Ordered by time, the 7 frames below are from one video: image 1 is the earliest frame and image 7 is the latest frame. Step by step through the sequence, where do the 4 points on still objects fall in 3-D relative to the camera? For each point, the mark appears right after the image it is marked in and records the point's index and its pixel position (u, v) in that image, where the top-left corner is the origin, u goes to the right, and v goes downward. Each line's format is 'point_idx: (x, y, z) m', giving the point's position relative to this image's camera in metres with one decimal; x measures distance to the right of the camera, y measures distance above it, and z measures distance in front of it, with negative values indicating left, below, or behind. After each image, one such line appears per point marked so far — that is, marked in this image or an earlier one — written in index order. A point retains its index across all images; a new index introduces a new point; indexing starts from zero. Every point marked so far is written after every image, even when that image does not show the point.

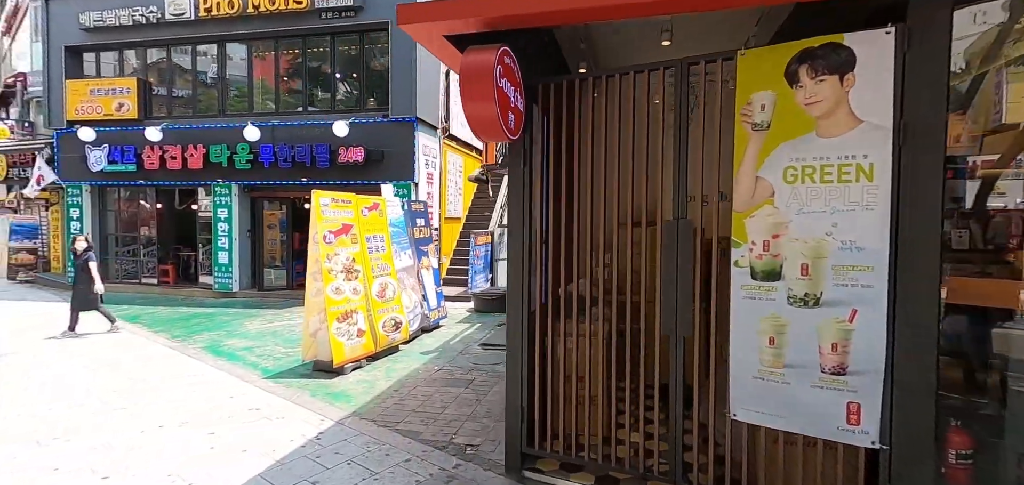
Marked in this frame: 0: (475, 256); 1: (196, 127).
0: (-0.8, -0.3, +10.8) m
1: (-7.8, +2.8, +11.7) m
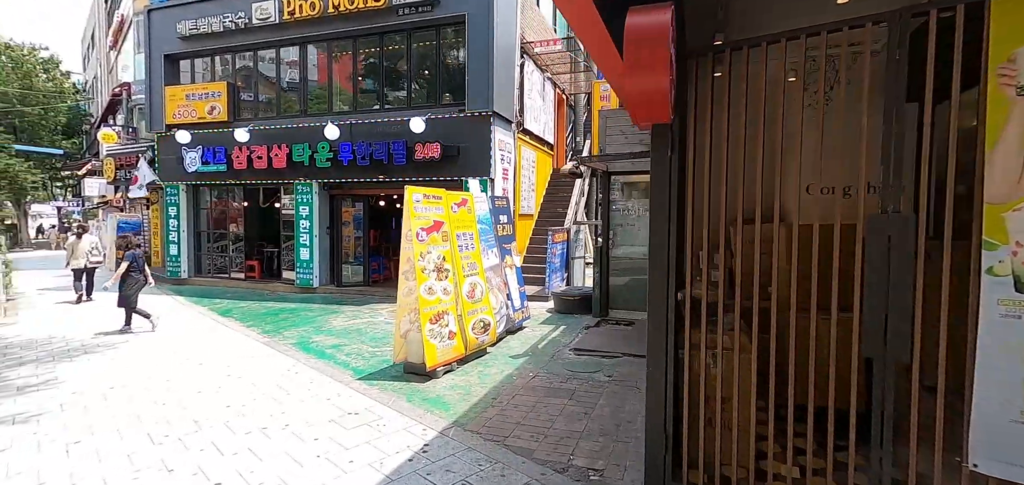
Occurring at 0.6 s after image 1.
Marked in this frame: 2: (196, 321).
0: (+0.9, -0.2, +10.4) m
1: (-5.9, +2.9, +12.1) m
2: (-5.8, -1.5, +8.8) m
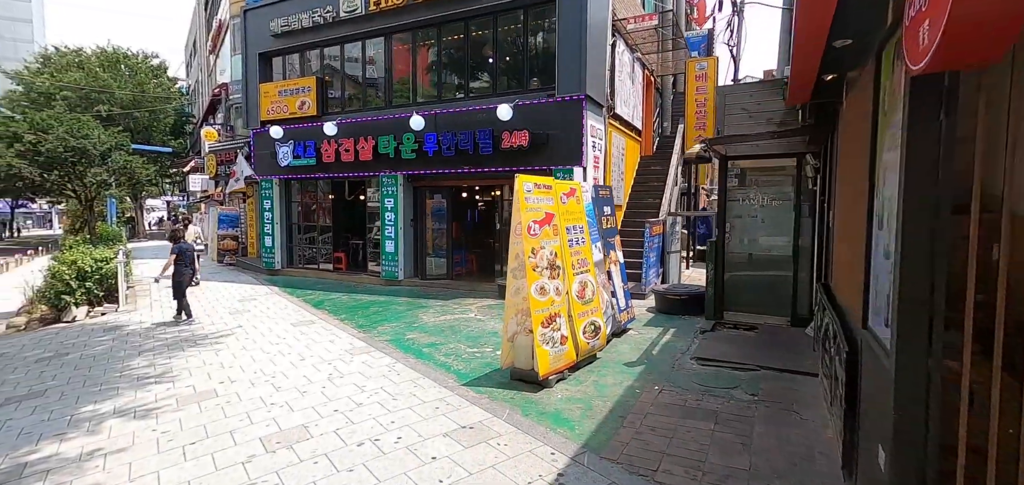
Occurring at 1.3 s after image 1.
0: (+2.8, -0.1, +9.6) m
1: (-3.7, +3.1, +12.1) m
2: (-4.1, -1.3, +8.9) m
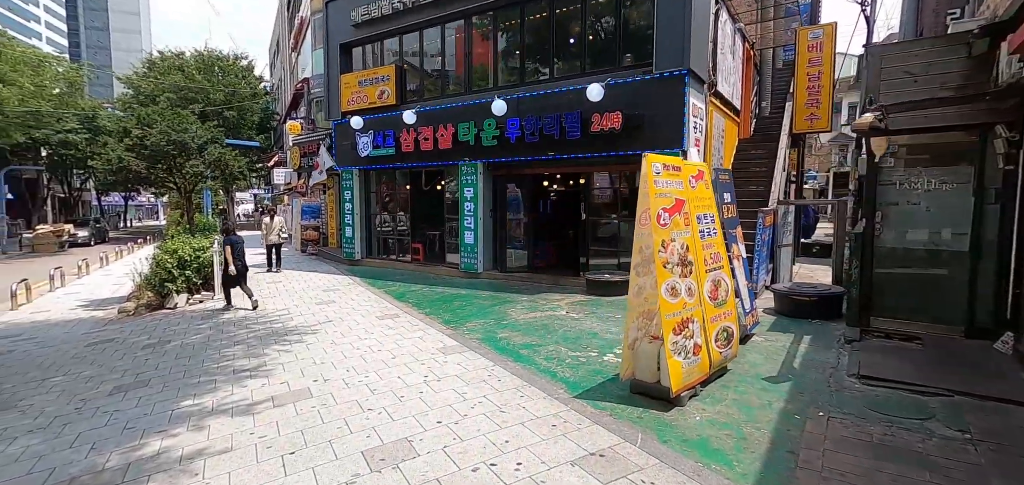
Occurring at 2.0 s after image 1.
0: (+4.4, 0.0, +8.5) m
1: (-1.7, +3.3, +11.7) m
2: (-2.4, -1.2, +8.7) m
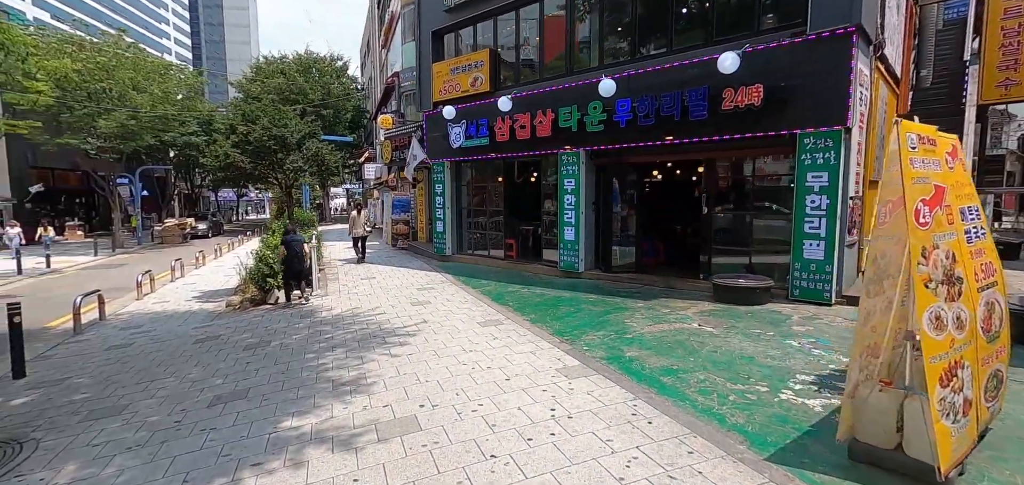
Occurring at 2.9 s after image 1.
0: (+6.2, 0.0, +6.6) m
1: (+0.7, +3.4, +10.7) m
2: (-0.6, -1.1, +8.0) m
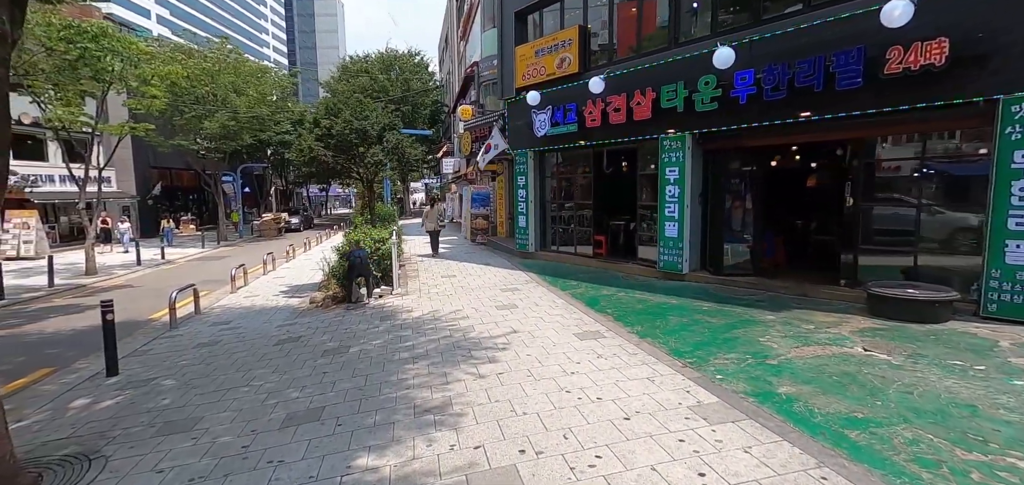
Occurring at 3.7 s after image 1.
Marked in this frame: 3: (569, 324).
0: (+7.4, 0.0, +4.6) m
1: (+2.6, +3.5, +9.5) m
2: (+0.9, -1.1, +7.0) m
3: (+0.8, -1.1, +6.6) m
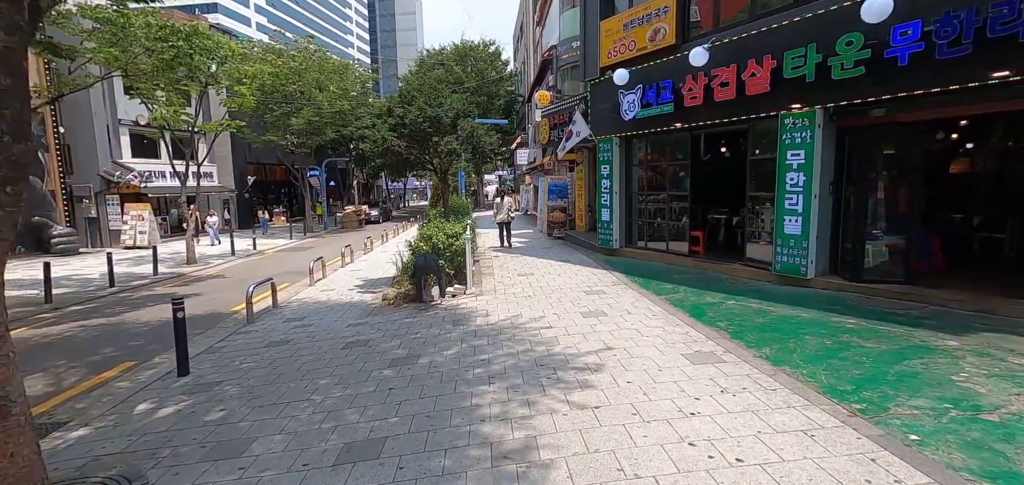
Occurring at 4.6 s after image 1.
0: (+8.0, -0.1, +2.4) m
1: (+4.1, +3.5, +7.9) m
2: (+2.0, -1.1, +5.8) m
3: (+1.9, -1.1, +5.5) m
